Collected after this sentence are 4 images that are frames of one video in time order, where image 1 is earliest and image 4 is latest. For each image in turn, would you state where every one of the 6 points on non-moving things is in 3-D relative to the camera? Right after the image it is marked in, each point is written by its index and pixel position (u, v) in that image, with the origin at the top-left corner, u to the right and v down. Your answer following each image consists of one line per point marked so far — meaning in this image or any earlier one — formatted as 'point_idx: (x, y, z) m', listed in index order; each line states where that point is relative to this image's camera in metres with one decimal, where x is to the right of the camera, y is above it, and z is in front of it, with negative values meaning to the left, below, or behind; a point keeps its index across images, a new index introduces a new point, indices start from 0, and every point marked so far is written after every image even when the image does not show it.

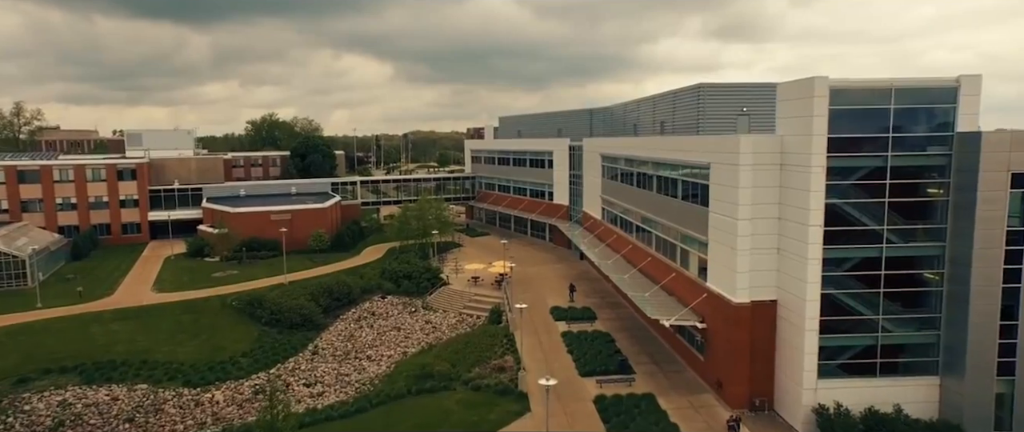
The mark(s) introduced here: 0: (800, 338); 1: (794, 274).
0: (+8.9, -3.8, +18.8) m
1: (+8.9, -1.8, +19.0) m
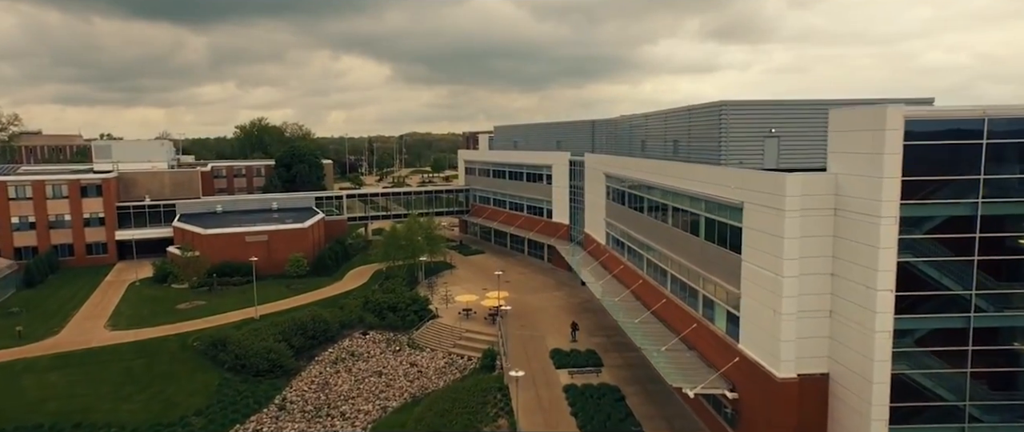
0: (+8.7, -5.3, +15.1) m
1: (+8.7, -3.3, +15.4) m
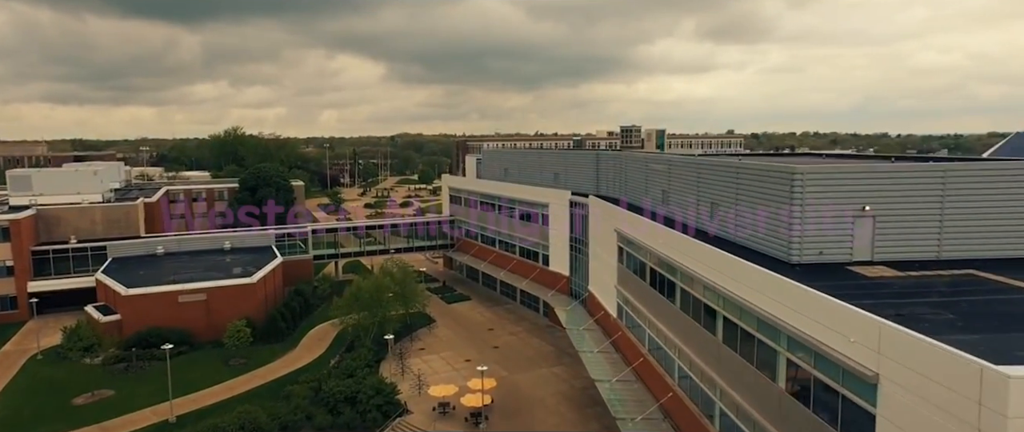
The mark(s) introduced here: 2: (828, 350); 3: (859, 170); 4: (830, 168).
0: (+8.4, -8.6, +7.7) m
1: (+8.4, -6.6, +7.9) m
2: (+6.5, -2.7, +12.5) m
3: (+10.1, +1.4, +17.7) m
4: (+9.3, +1.4, +17.4) m
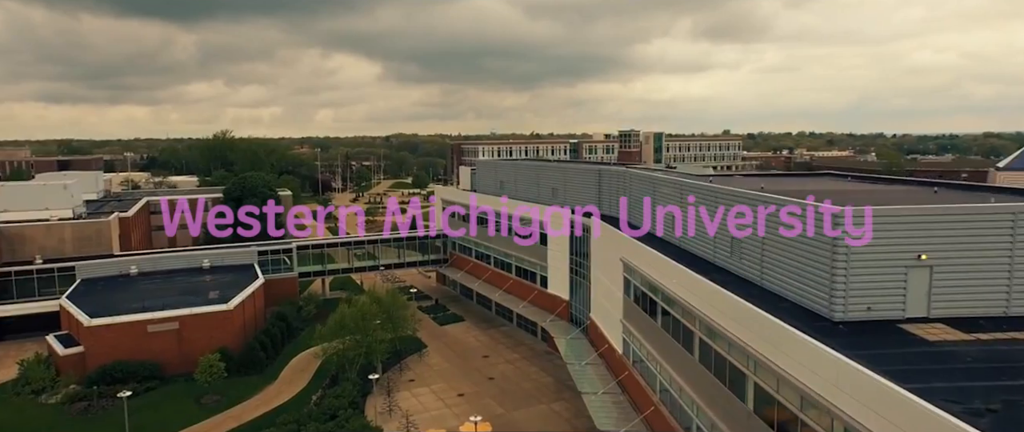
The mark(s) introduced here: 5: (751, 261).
0: (+8.4, -9.8, +5.1) m
1: (+8.3, -7.8, +5.3) m
2: (+6.5, -3.9, +10.0) m
3: (+10.0, +0.2, +15.1) m
4: (+9.2, +0.2, +14.8) m
5: (+7.6, -1.4, +19.2) m
